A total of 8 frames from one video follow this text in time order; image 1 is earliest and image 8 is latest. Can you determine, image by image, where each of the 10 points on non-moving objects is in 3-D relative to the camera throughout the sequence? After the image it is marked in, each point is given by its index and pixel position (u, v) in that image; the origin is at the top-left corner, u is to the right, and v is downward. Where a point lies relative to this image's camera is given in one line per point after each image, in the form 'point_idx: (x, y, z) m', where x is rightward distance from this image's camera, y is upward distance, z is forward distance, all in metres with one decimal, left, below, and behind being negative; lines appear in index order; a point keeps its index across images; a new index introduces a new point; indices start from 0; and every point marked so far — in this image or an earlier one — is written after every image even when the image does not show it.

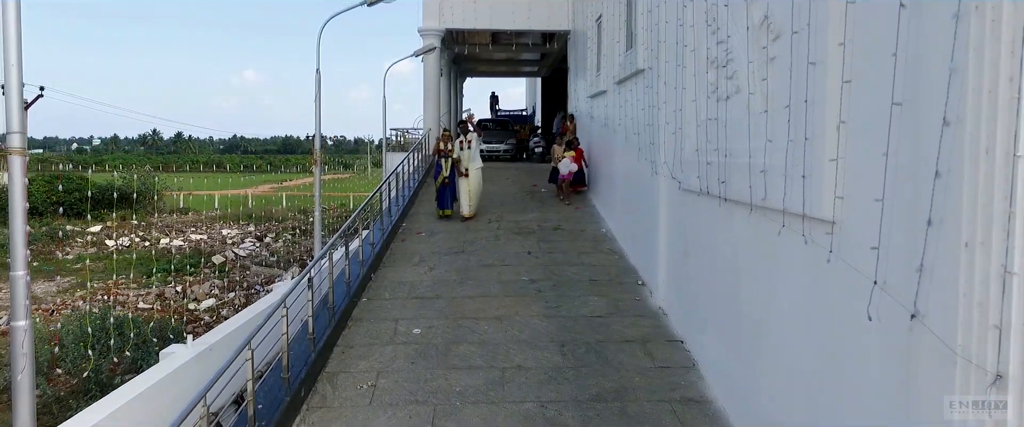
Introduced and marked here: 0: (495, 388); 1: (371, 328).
0: (-0.1, -1.4, +4.5) m
1: (-1.4, -1.1, +5.5) m
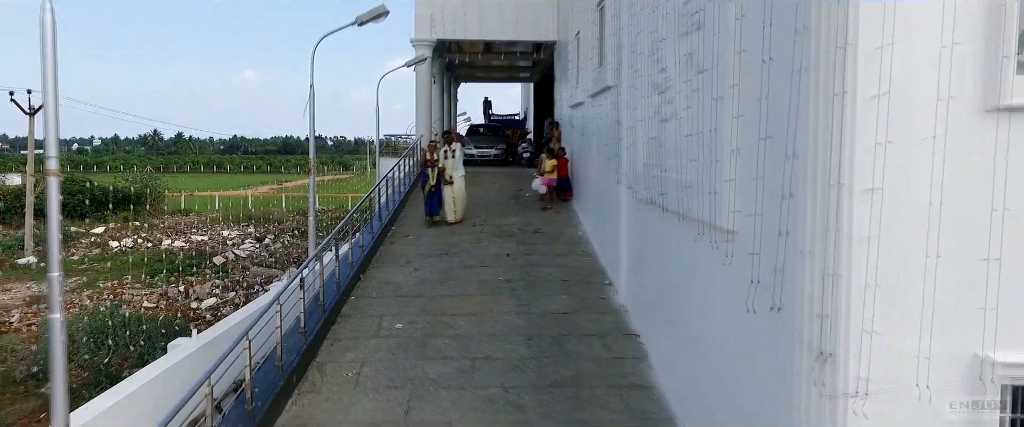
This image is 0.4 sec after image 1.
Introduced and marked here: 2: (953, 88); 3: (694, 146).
0: (-0.4, -1.4, +5.1) m
1: (-1.6, -1.2, +6.1) m
2: (+1.9, +0.5, +2.5) m
3: (+1.3, +0.5, +4.0) m
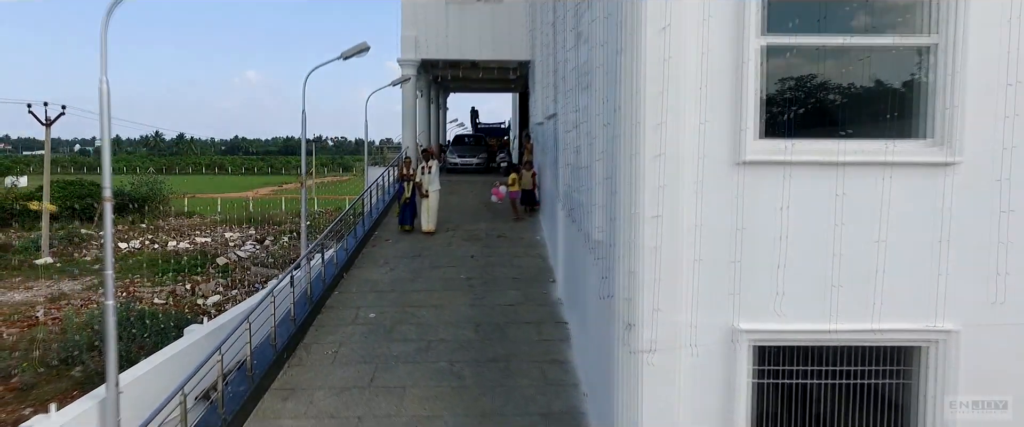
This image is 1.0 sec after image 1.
0: (-1.0, -1.6, +6.4) m
1: (-2.2, -1.3, +7.4) m
2: (+1.3, +0.4, +3.8) m
3: (+0.7, +0.3, +5.3) m
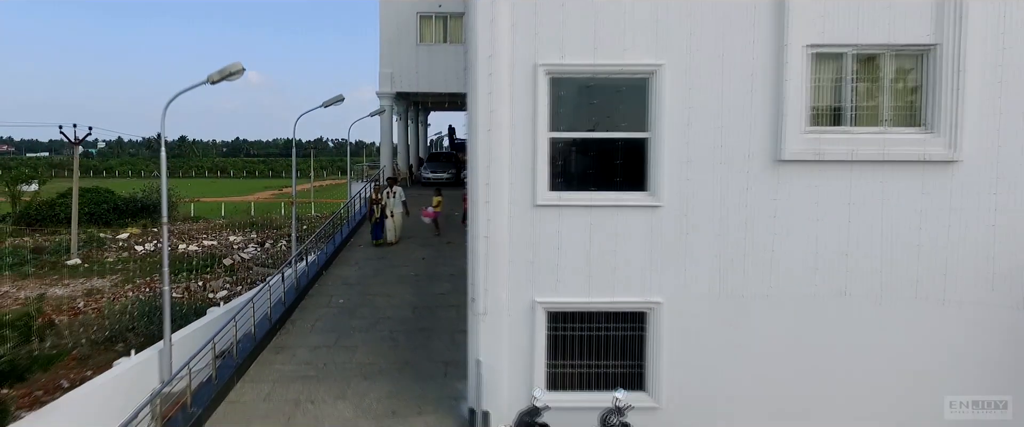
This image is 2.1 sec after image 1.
0: (-2.2, -1.8, +9.2) m
1: (-3.5, -1.5, +10.2) m
2: (+0.1, +0.2, +6.6) m
3: (-0.6, +0.1, +8.2) m
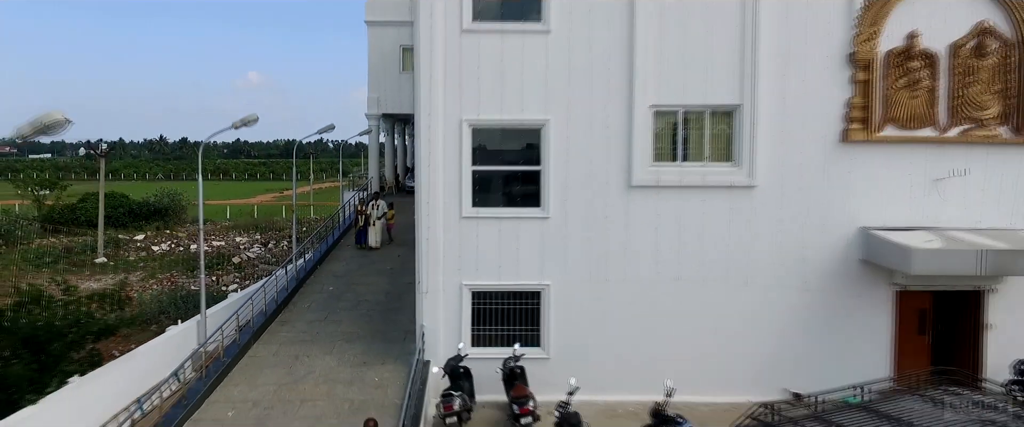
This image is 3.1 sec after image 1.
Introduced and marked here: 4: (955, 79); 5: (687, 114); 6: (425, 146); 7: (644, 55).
0: (-3.3, -2.0, +12.2) m
1: (-4.5, -1.7, +13.1) m
2: (-1.0, 0.0, +9.5) m
3: (-1.7, -0.1, +11.1) m
4: (+7.2, +2.2, +9.5) m
5: (+2.9, +1.7, +9.6) m
6: (-1.4, +1.1, +9.4) m
7: (+2.2, +2.6, +9.3) m
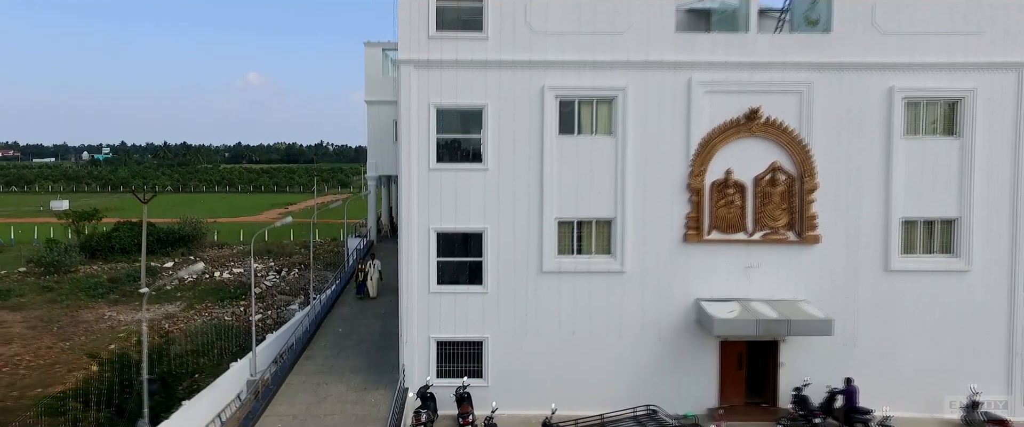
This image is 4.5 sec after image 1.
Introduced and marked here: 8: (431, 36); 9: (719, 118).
0: (-4.5, -3.8, +16.9) m
1: (-5.8, -3.6, +17.9) m
2: (-2.2, -1.9, +14.3) m
3: (-2.9, -1.9, +15.9) m
4: (+6.0, +0.3, +14.2) m
5: (+1.7, -0.2, +14.4) m
6: (-2.6, -0.8, +14.2) m
7: (+1.0, +0.7, +14.1) m
8: (-2.0, +4.3, +14.0) m
9: (+5.1, +2.3, +14.1) m
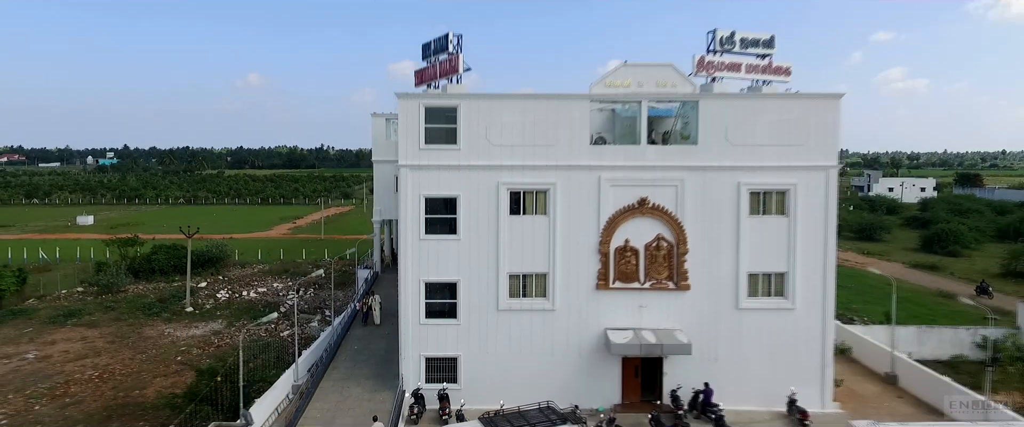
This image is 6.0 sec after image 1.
0: (-5.8, -5.8, +23.3) m
1: (-7.0, -5.6, +24.2) m
2: (-3.5, -3.9, +20.6) m
3: (-4.1, -3.9, +22.2) m
4: (+4.8, -1.6, +20.6) m
5: (+0.5, -2.2, +20.7) m
6: (-3.9, -2.8, +20.5) m
7: (-0.3, -1.3, +20.4) m
8: (-3.2, +2.3, +20.3) m
9: (+3.8, +0.3, +20.5) m
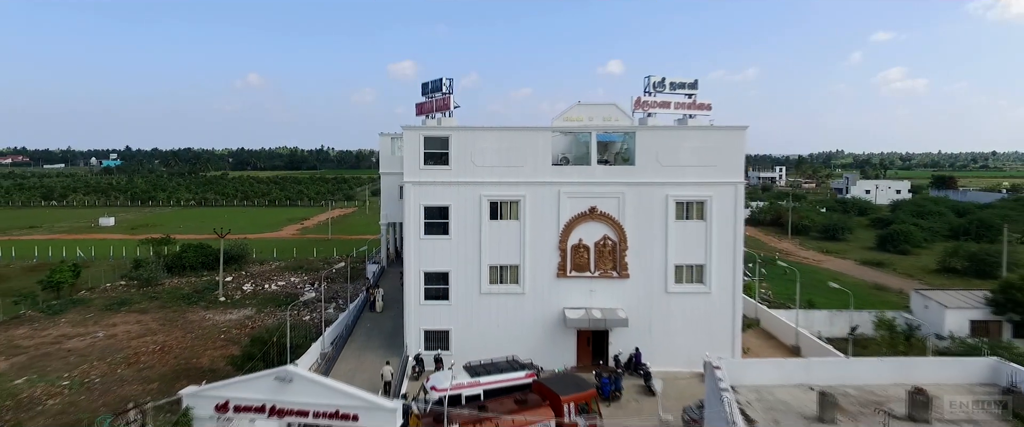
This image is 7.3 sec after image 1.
0: (-6.7, -6.1, +29.2) m
1: (-7.9, -5.8, +30.2) m
2: (-4.4, -4.1, +26.6) m
3: (-5.0, -4.2, +28.1) m
4: (+3.8, -1.9, +26.5) m
5: (-0.5, -2.4, +26.6) m
6: (-4.8, -3.0, +26.5) m
7: (-1.2, -1.5, +26.4) m
8: (-4.2, +2.1, +26.3) m
9: (+2.9, +0.1, +26.4) m
